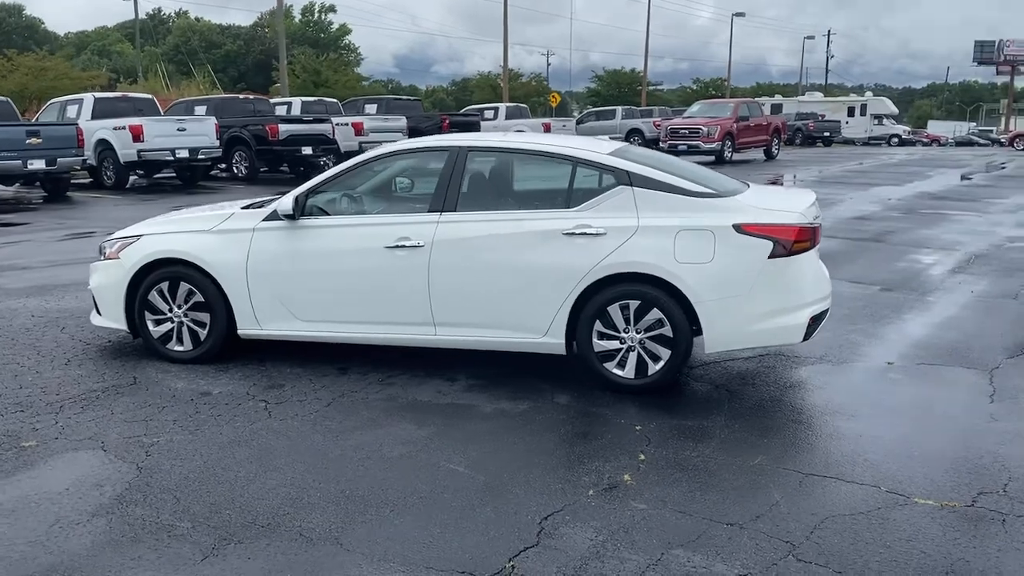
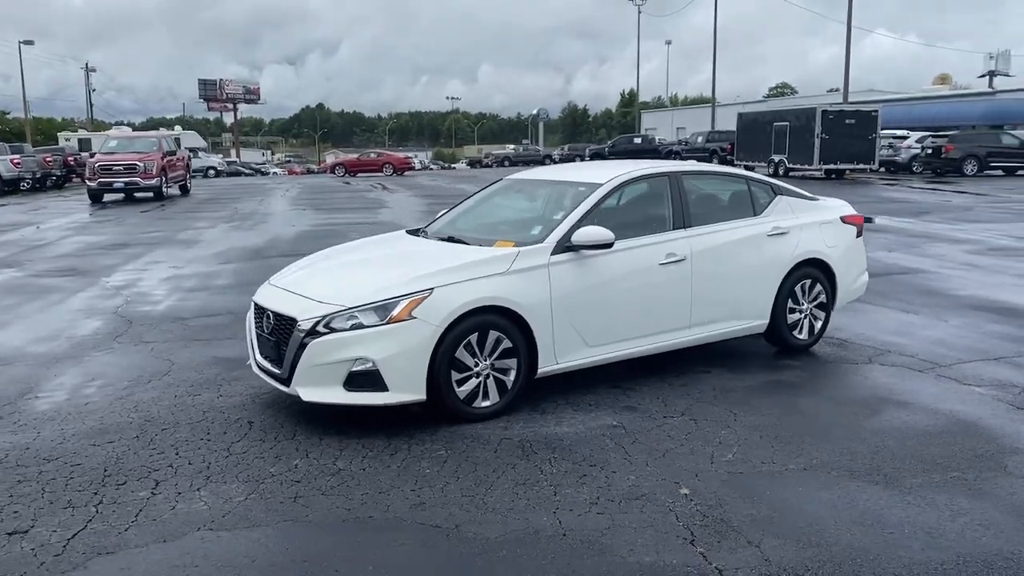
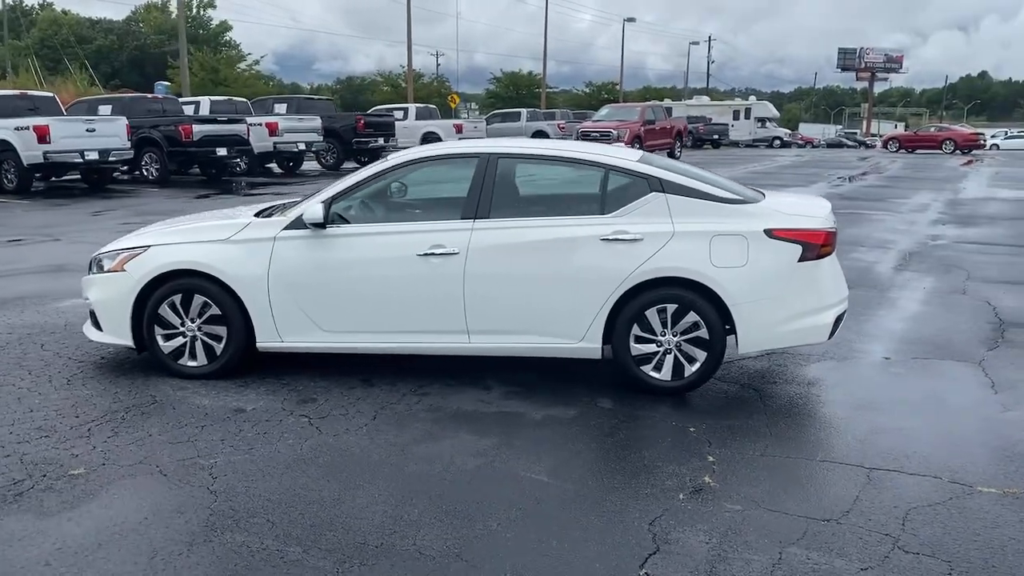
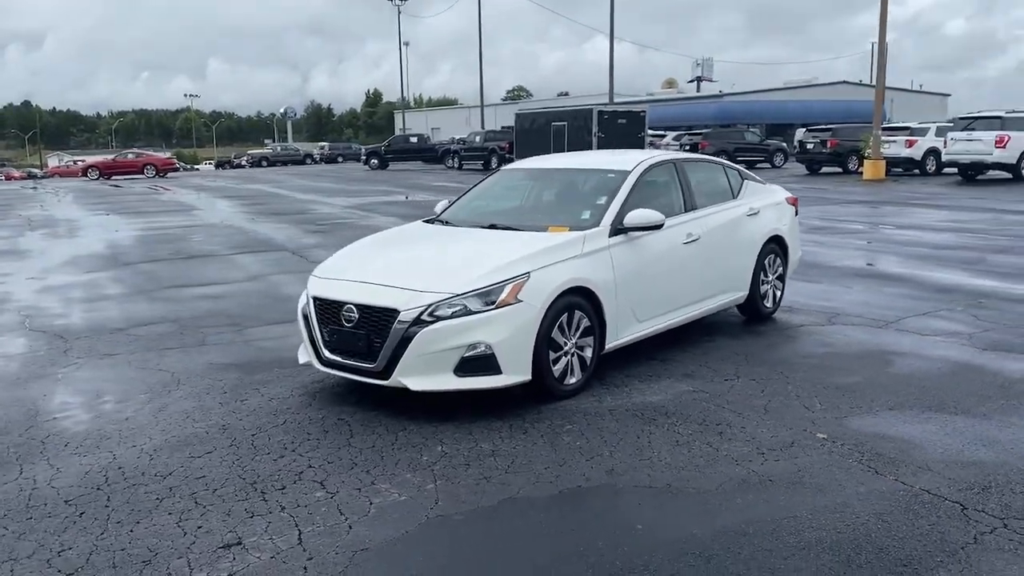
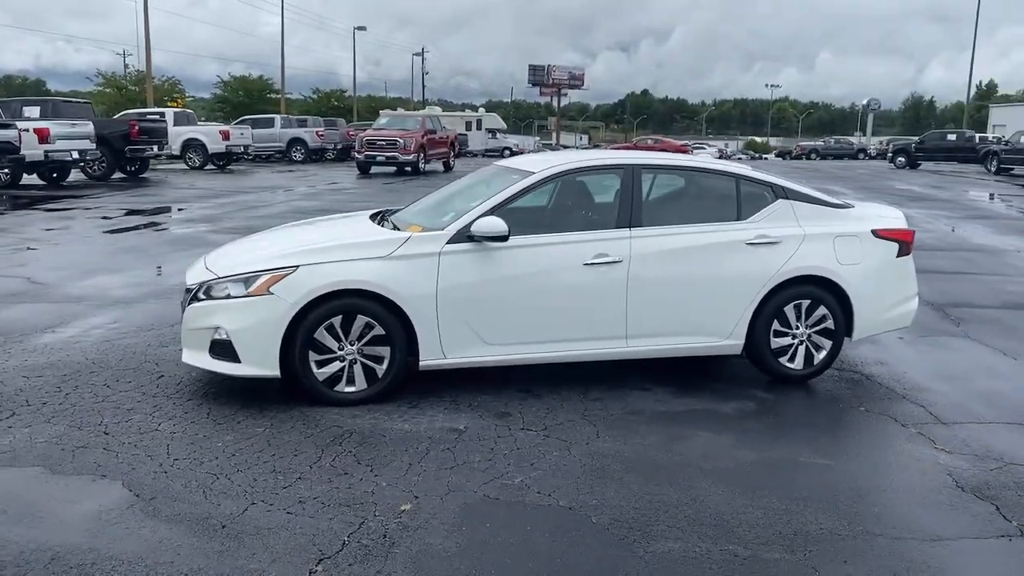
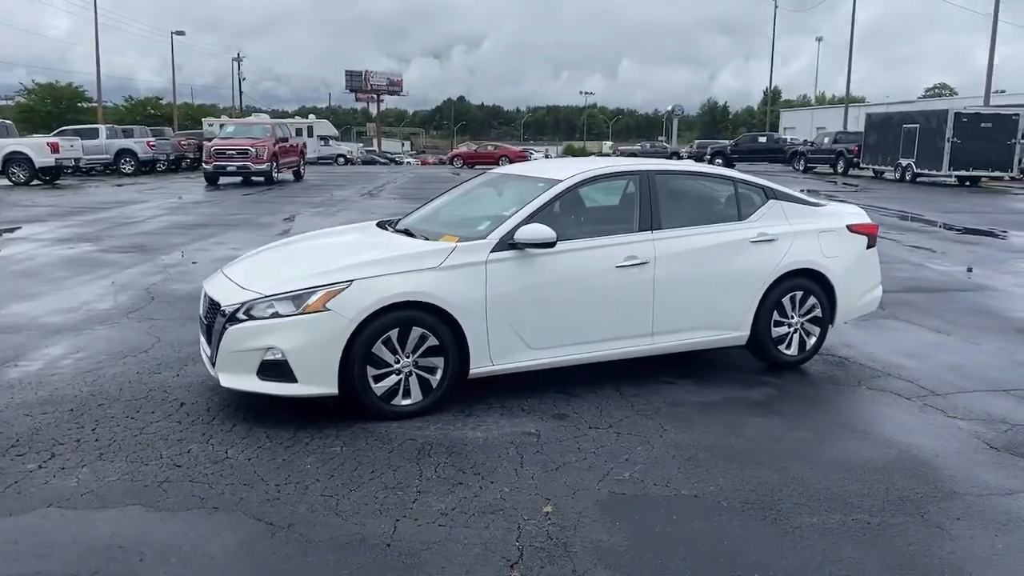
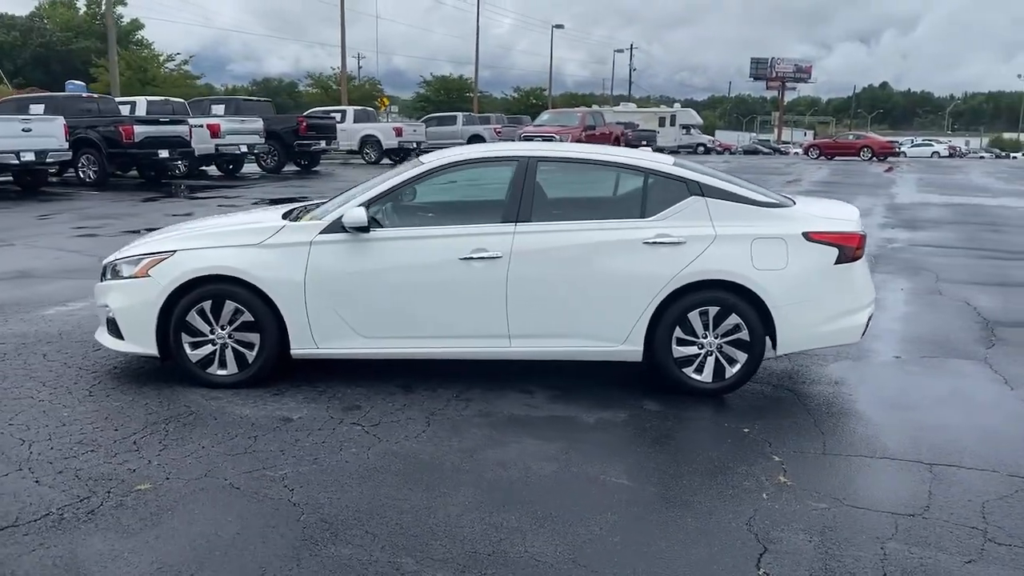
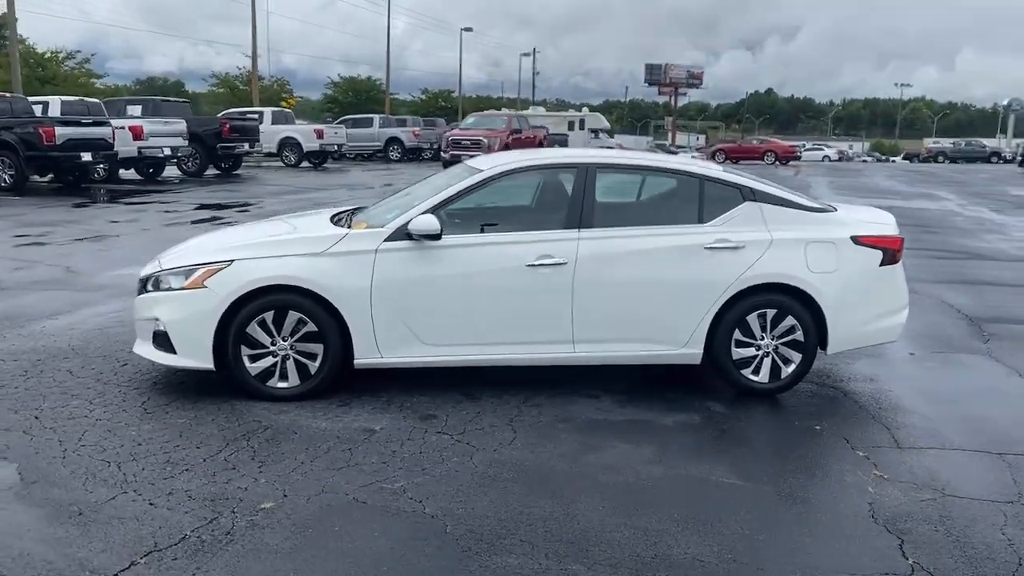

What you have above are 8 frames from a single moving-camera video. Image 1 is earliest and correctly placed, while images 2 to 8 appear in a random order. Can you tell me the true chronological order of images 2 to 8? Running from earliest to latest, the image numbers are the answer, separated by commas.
3, 7, 8, 5, 6, 2, 4
